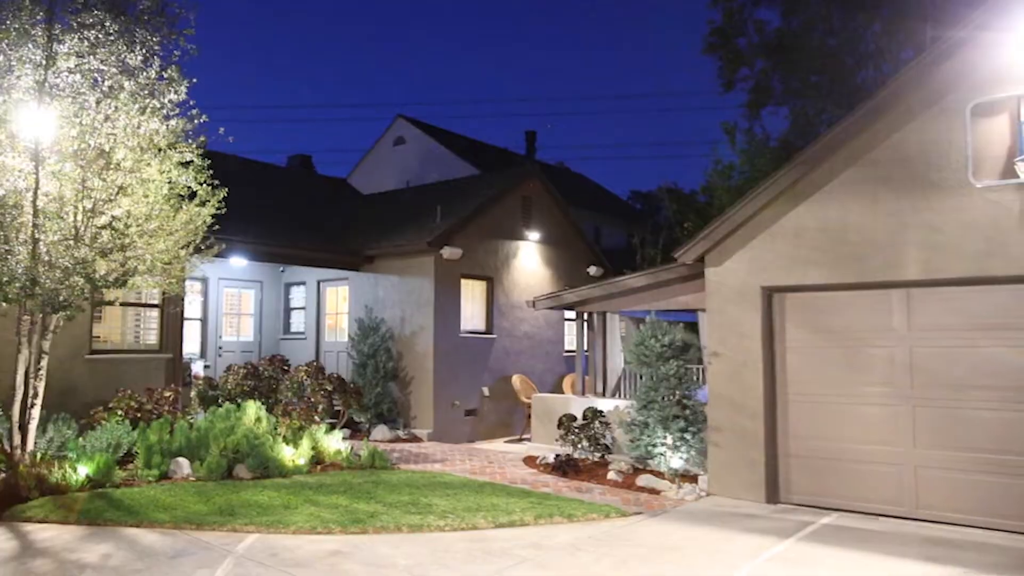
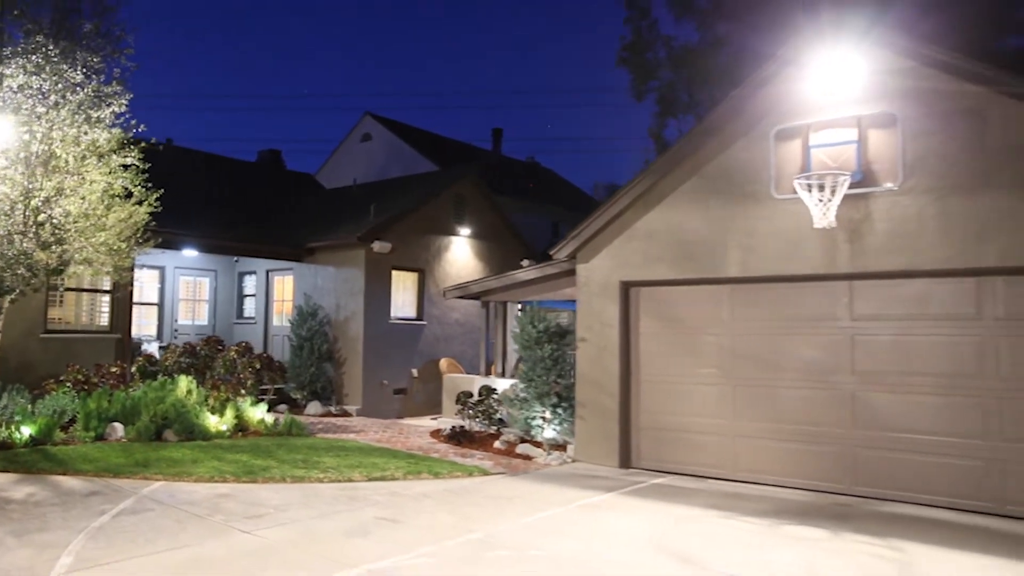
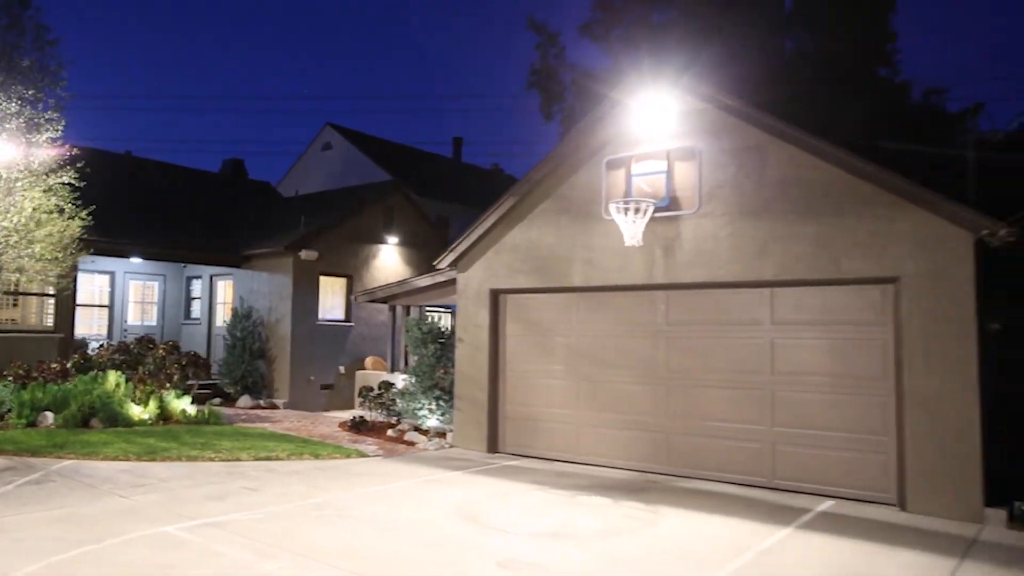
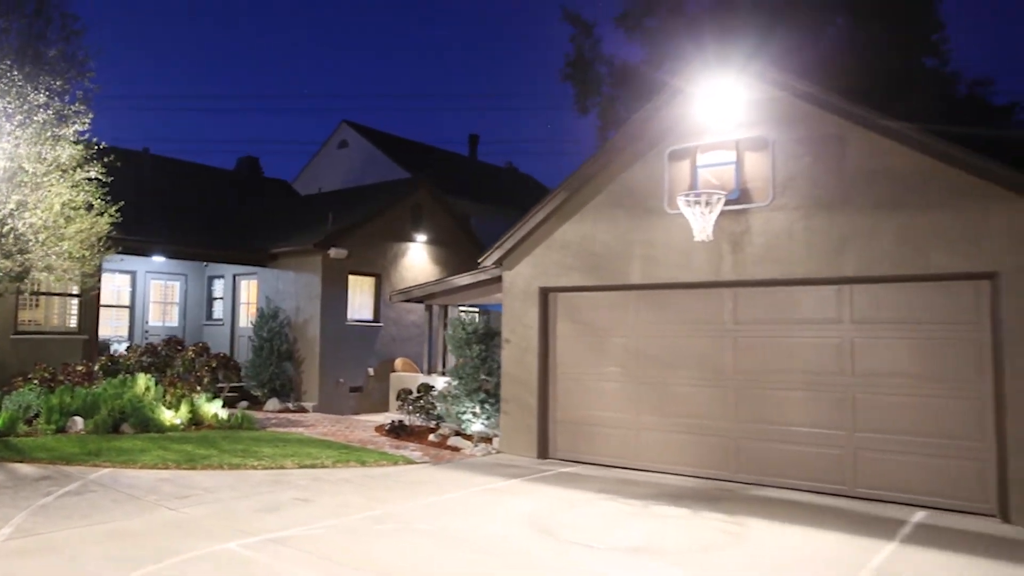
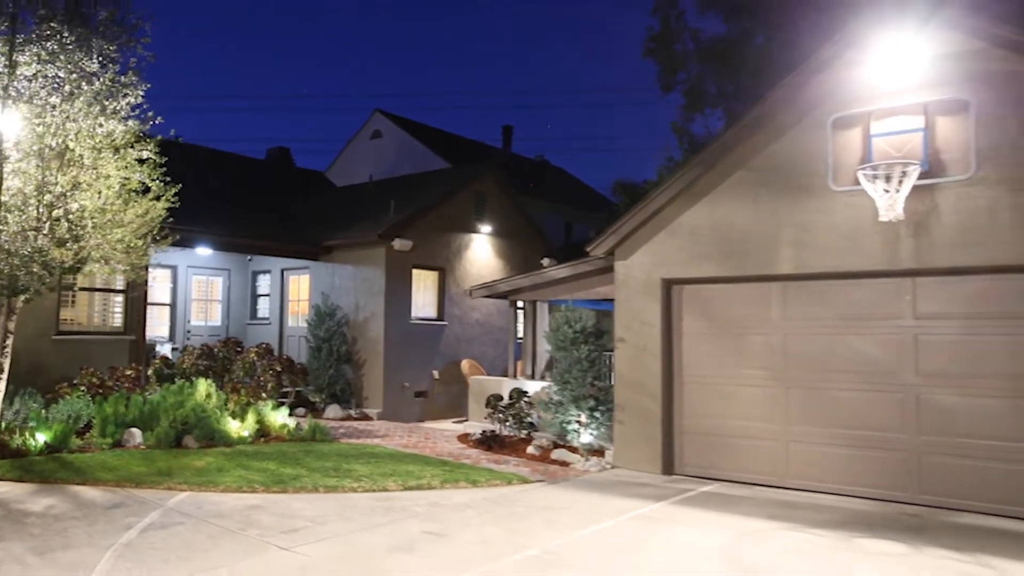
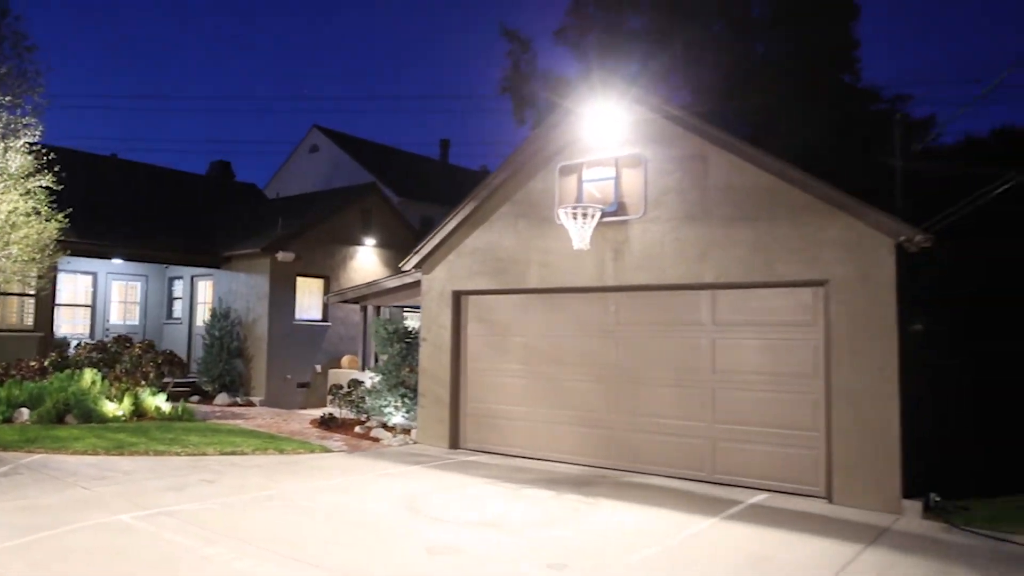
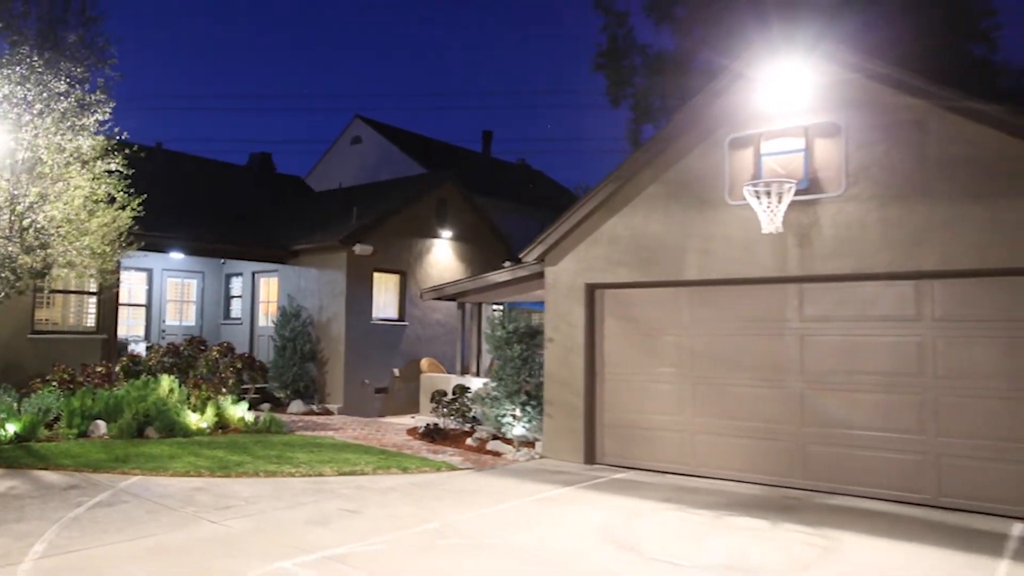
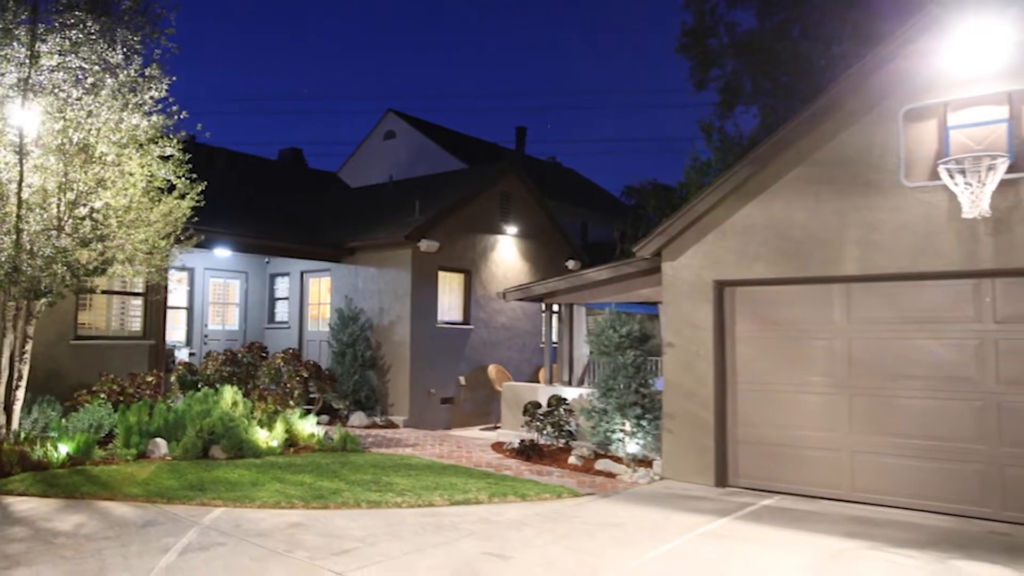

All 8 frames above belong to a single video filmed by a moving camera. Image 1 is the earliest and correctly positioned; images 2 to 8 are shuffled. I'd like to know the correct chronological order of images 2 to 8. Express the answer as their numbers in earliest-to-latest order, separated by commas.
8, 5, 2, 7, 4, 3, 6
